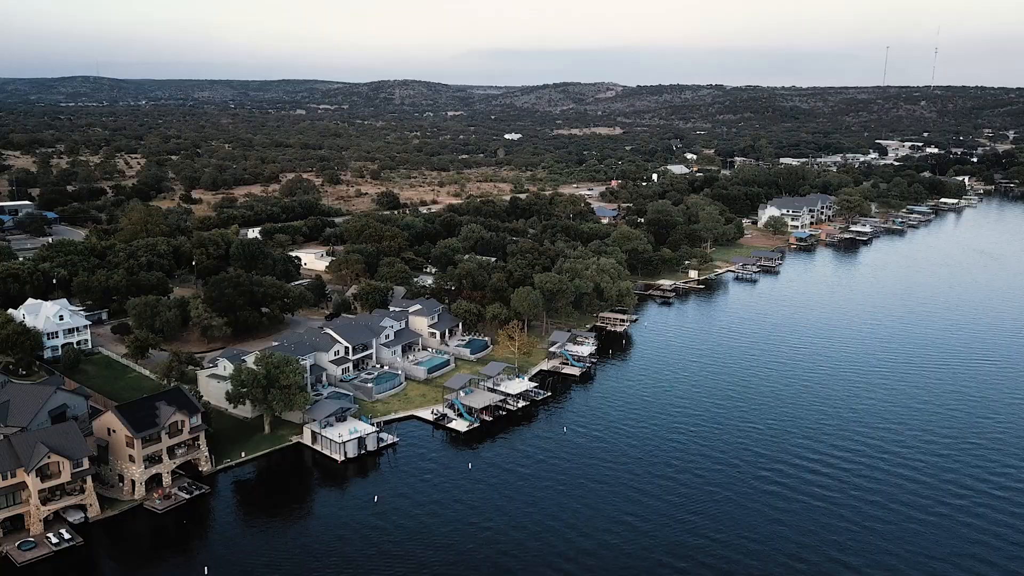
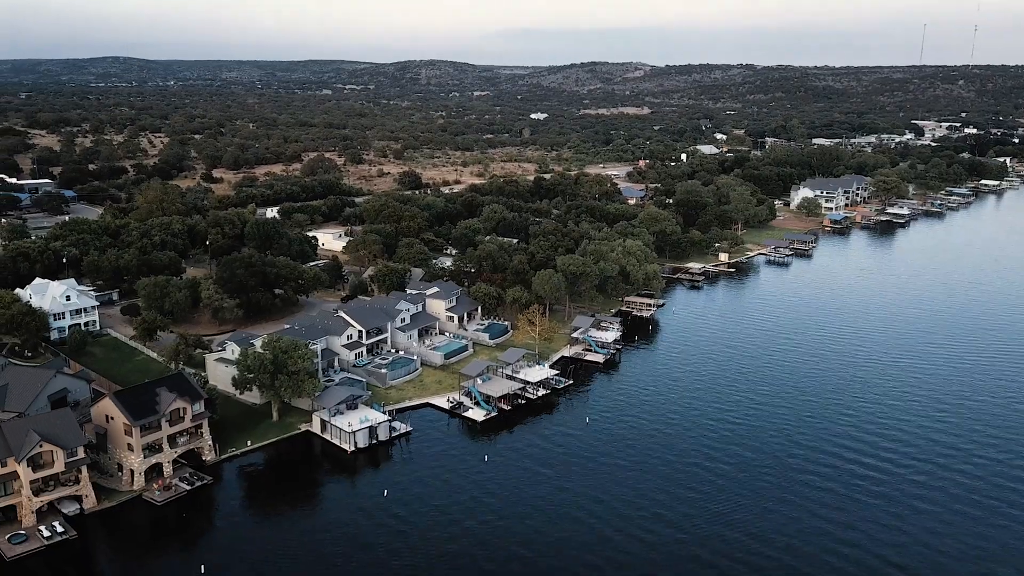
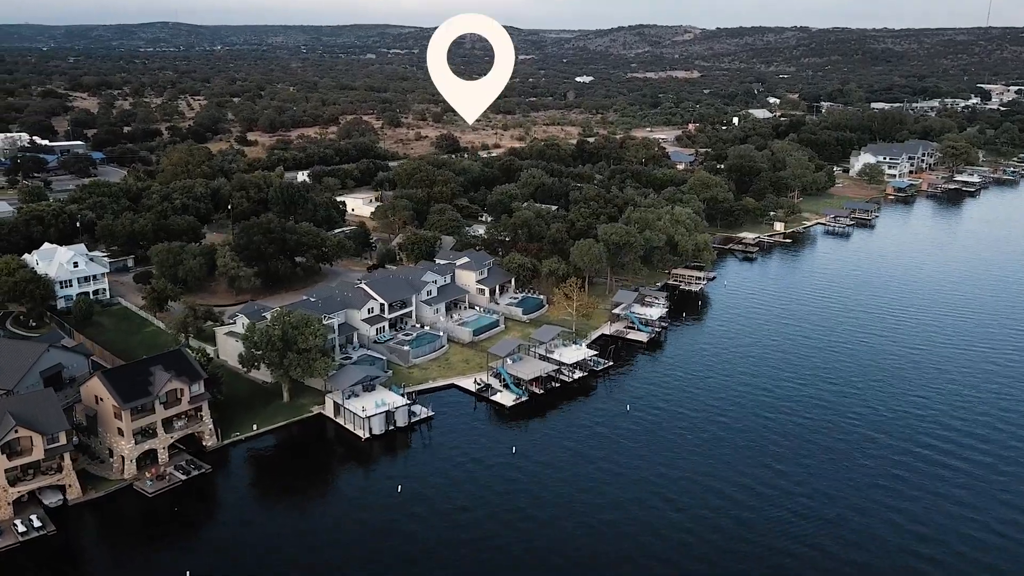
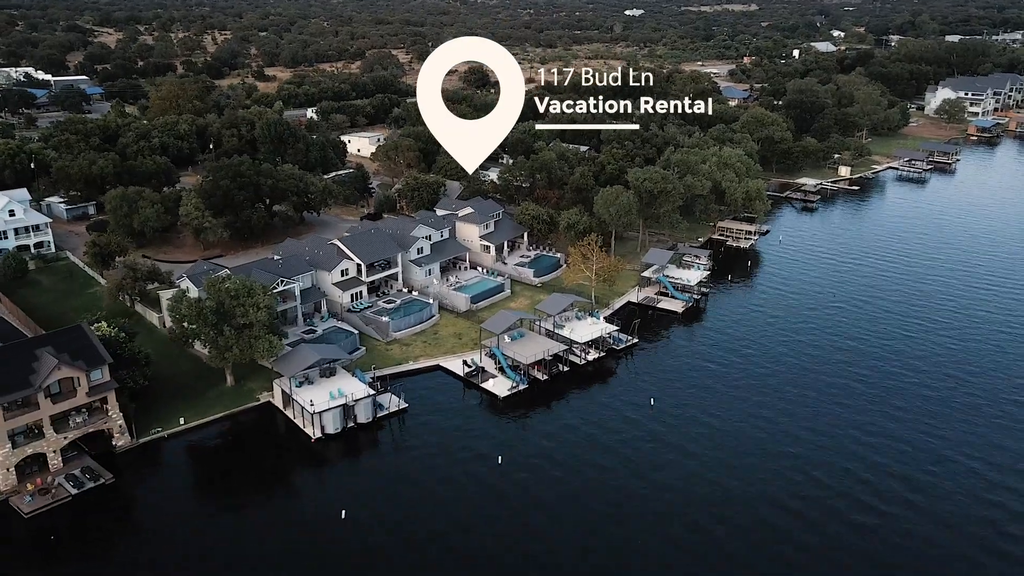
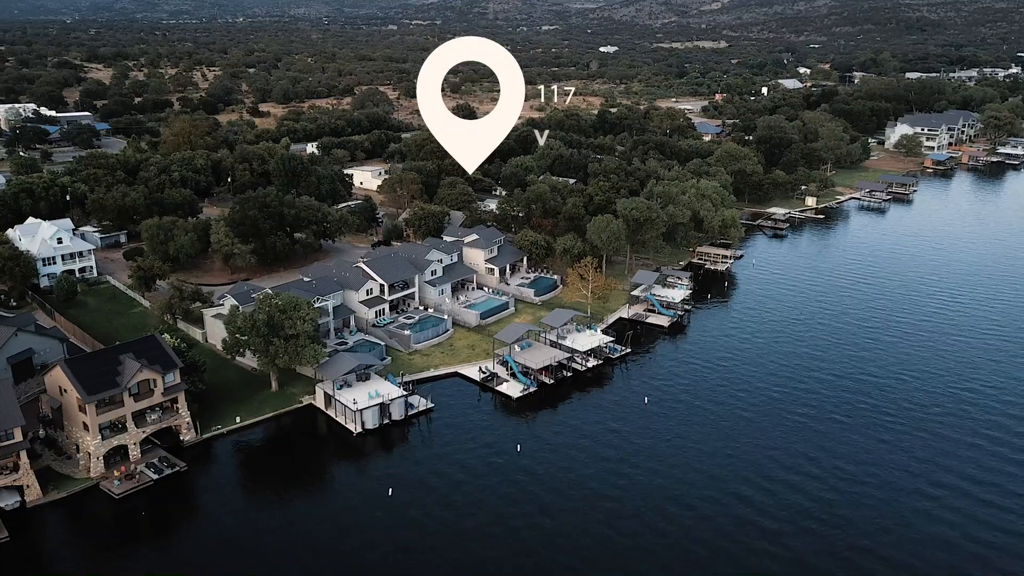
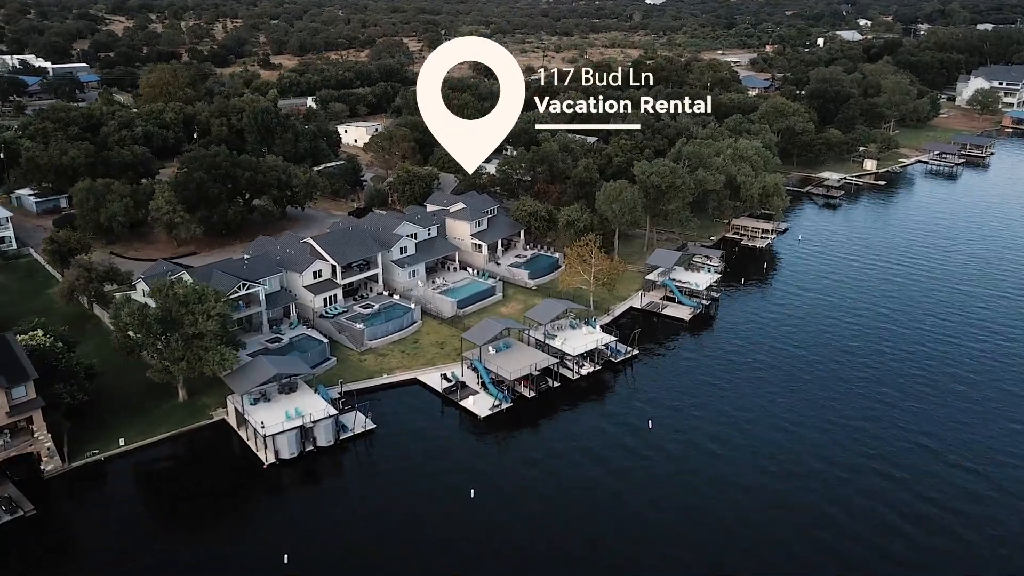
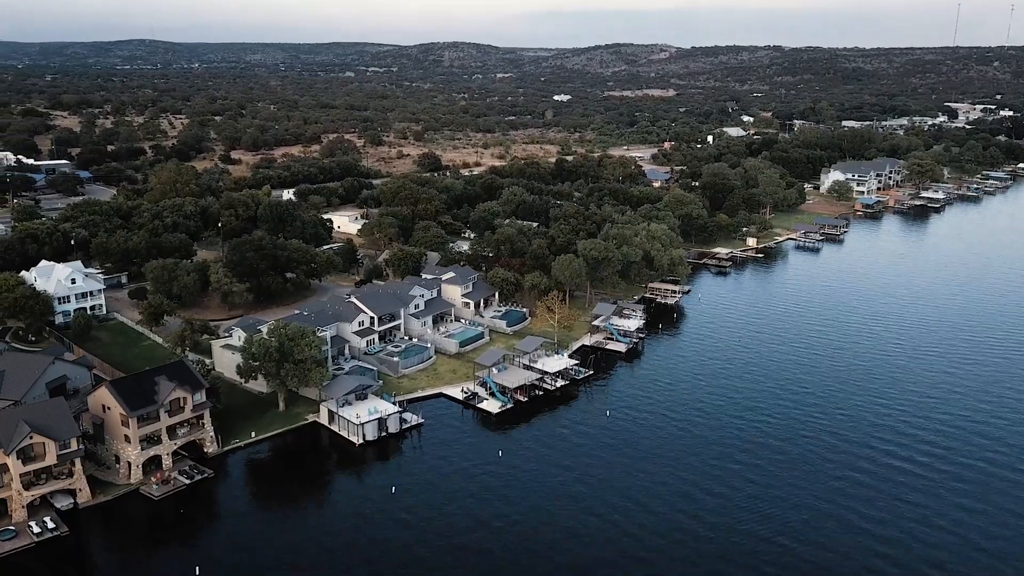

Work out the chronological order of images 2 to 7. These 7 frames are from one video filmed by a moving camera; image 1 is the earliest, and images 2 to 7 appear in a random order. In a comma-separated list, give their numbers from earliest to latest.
2, 7, 3, 5, 4, 6
